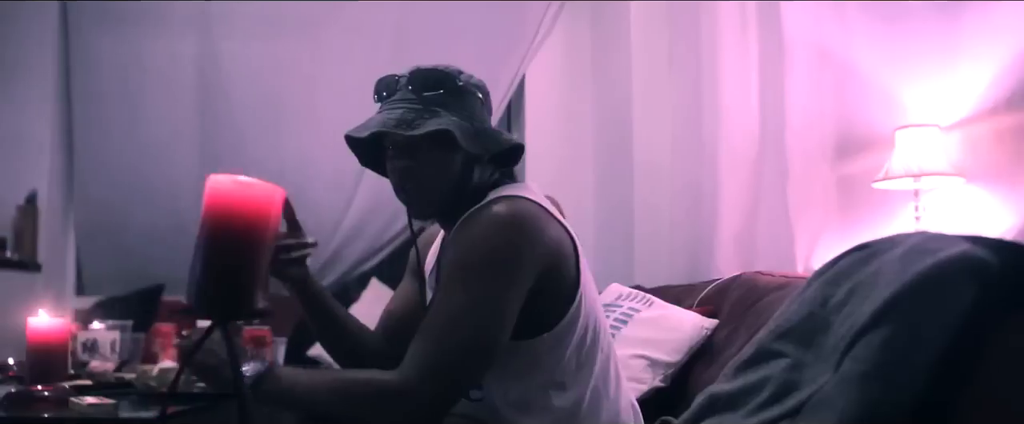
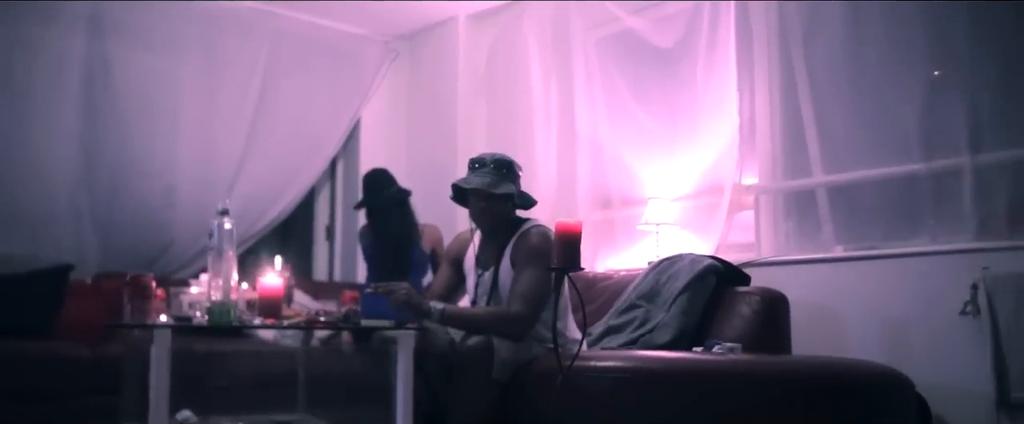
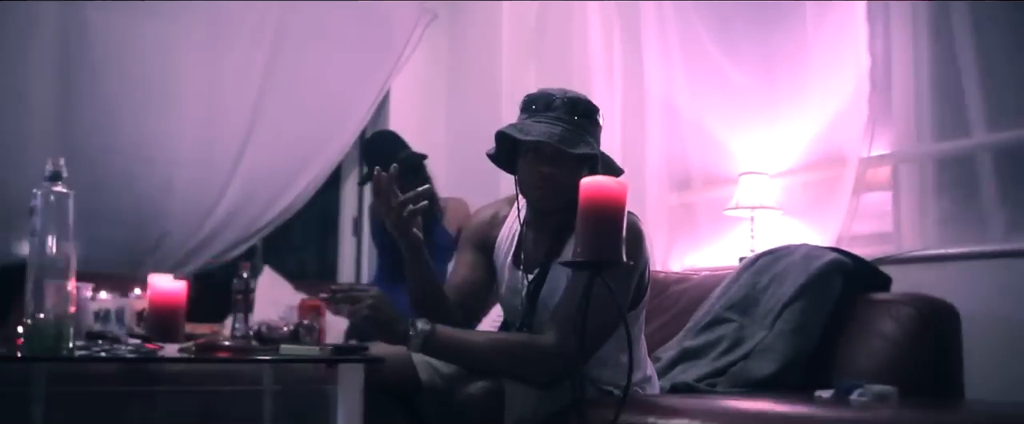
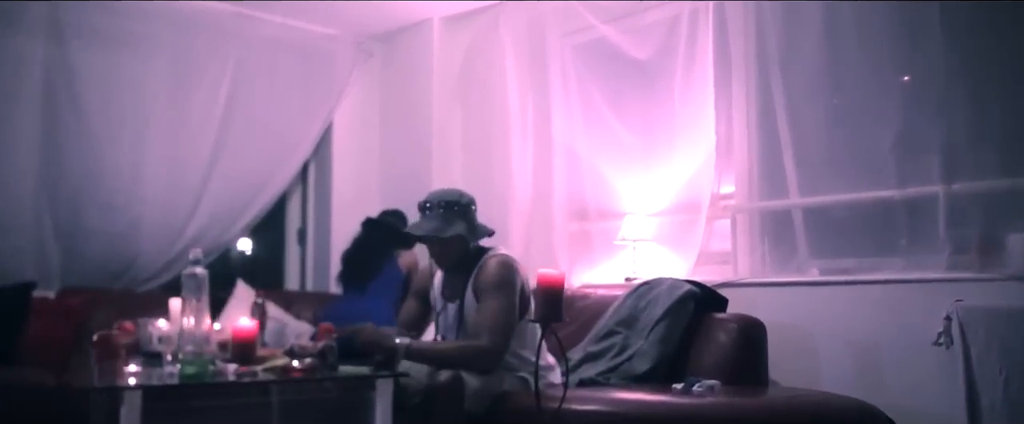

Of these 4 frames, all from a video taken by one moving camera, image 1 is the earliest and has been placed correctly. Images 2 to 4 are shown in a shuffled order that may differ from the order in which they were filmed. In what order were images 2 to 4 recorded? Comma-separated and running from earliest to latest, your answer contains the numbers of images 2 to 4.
3, 2, 4
